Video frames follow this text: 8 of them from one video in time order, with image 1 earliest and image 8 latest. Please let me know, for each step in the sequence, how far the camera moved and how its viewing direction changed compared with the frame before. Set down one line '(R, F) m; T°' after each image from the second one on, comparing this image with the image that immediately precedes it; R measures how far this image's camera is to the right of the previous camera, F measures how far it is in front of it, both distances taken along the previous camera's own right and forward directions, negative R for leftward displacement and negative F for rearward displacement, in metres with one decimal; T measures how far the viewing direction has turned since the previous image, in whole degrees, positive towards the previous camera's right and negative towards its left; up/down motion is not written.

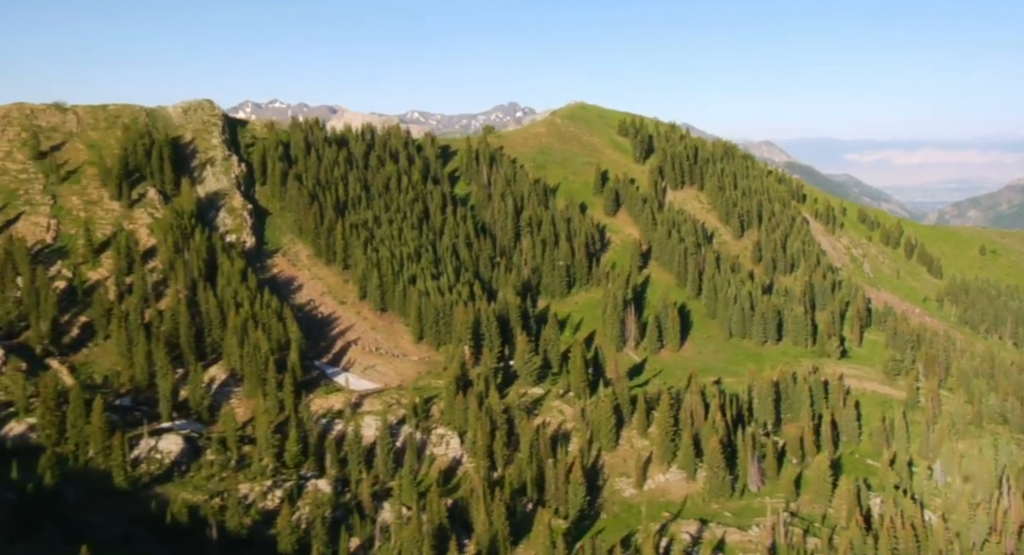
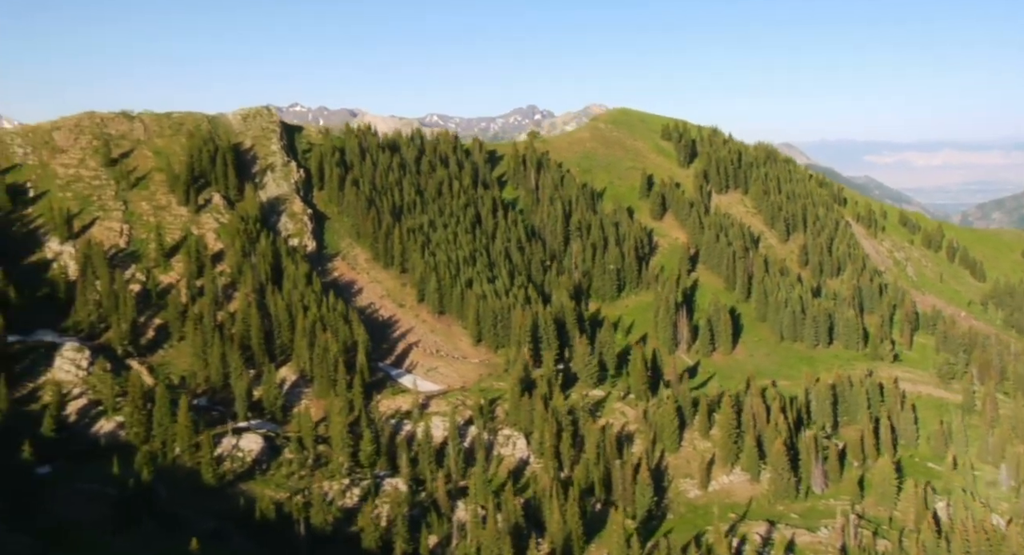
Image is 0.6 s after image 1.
(-5.6, -2.5) m; -2°
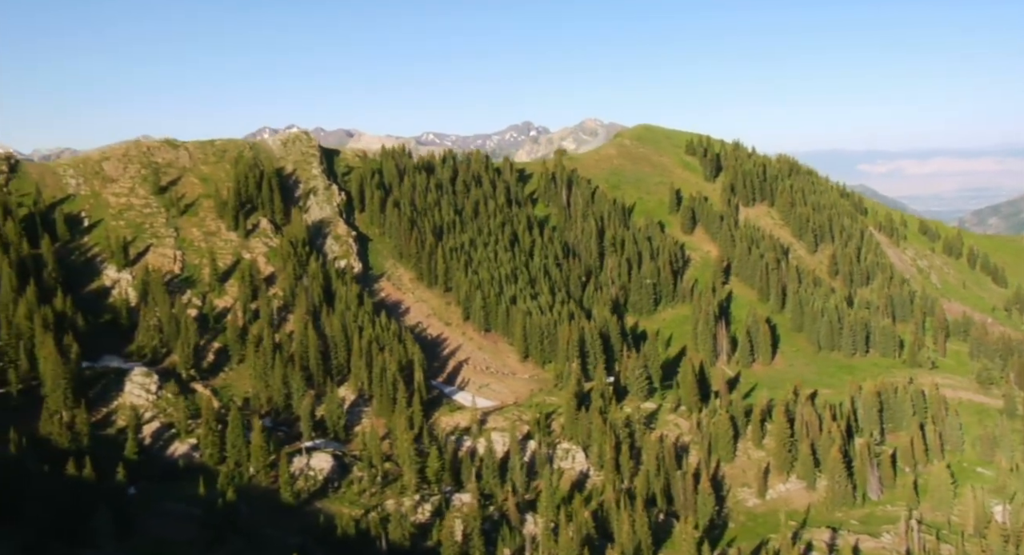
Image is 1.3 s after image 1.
(-6.9, -2.6) m; 0°
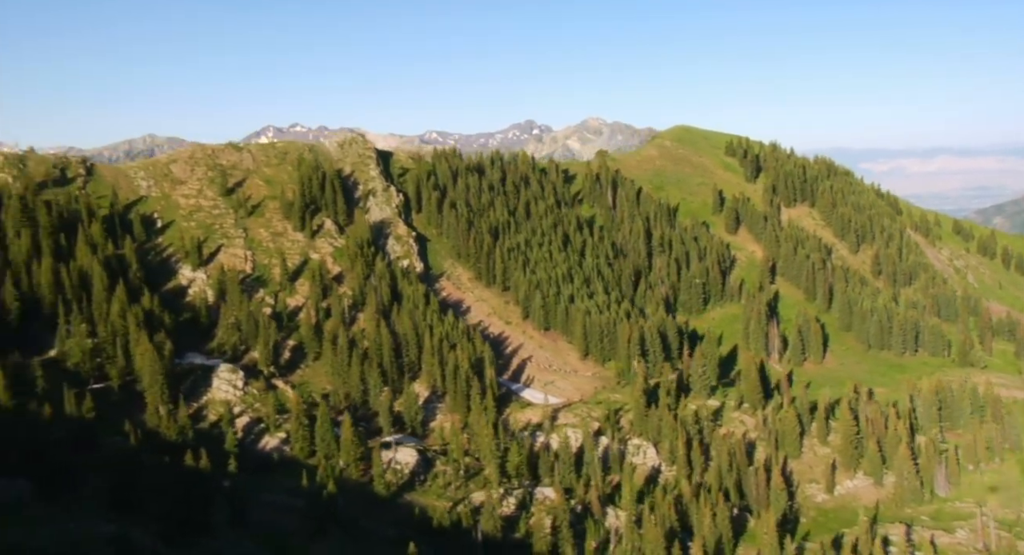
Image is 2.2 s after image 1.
(-8.6, -3.3) m; -1°
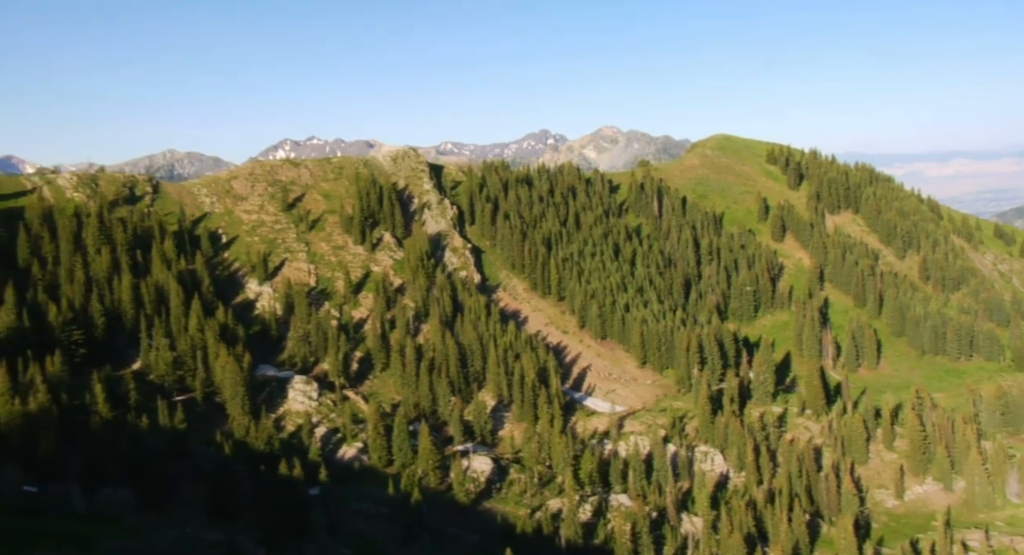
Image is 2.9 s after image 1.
(-6.3, -2.1) m; -1°
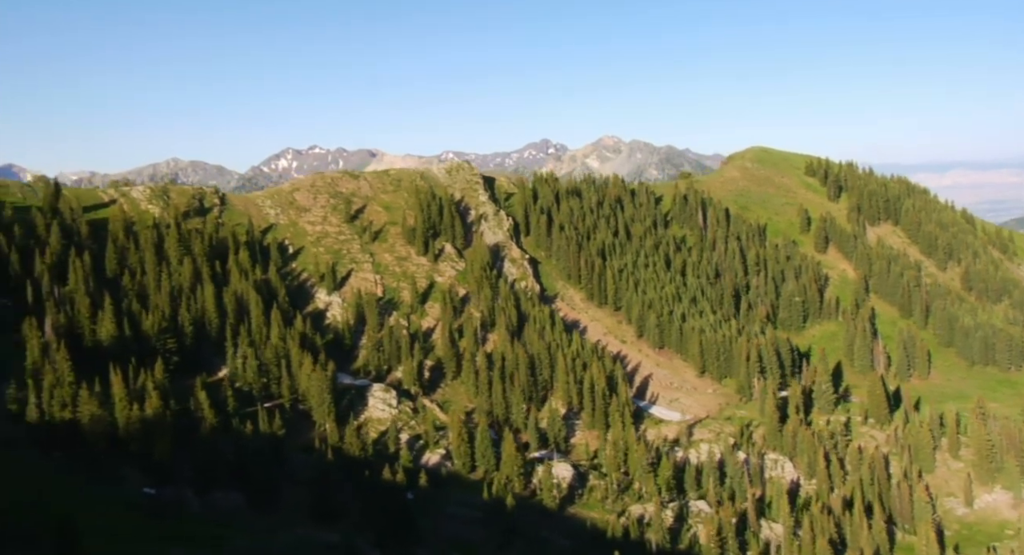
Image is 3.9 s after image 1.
(-9.4, -2.9) m; -1°
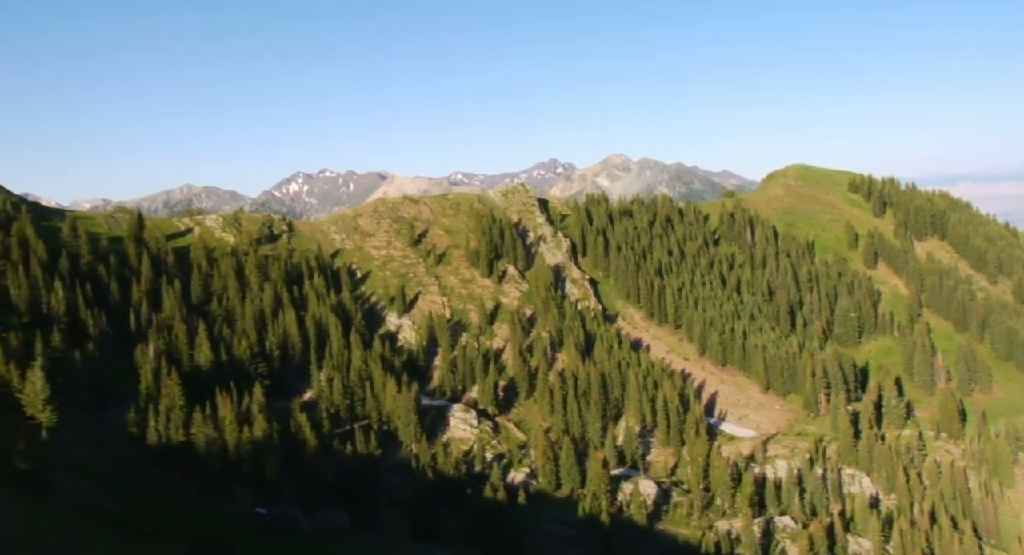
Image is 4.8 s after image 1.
(-8.3, -2.4) m; -1°
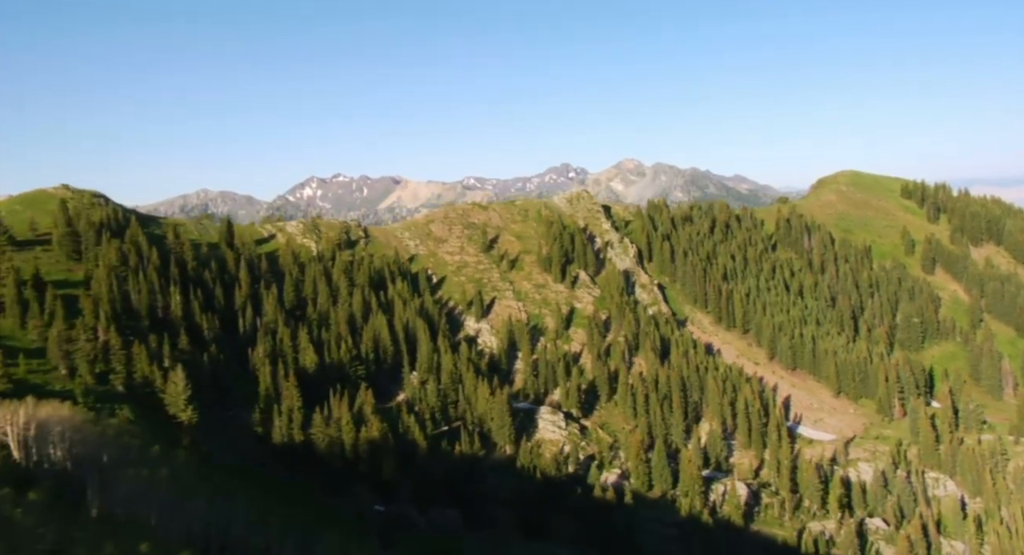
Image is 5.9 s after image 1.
(-9.7, -2.8) m; -1°
